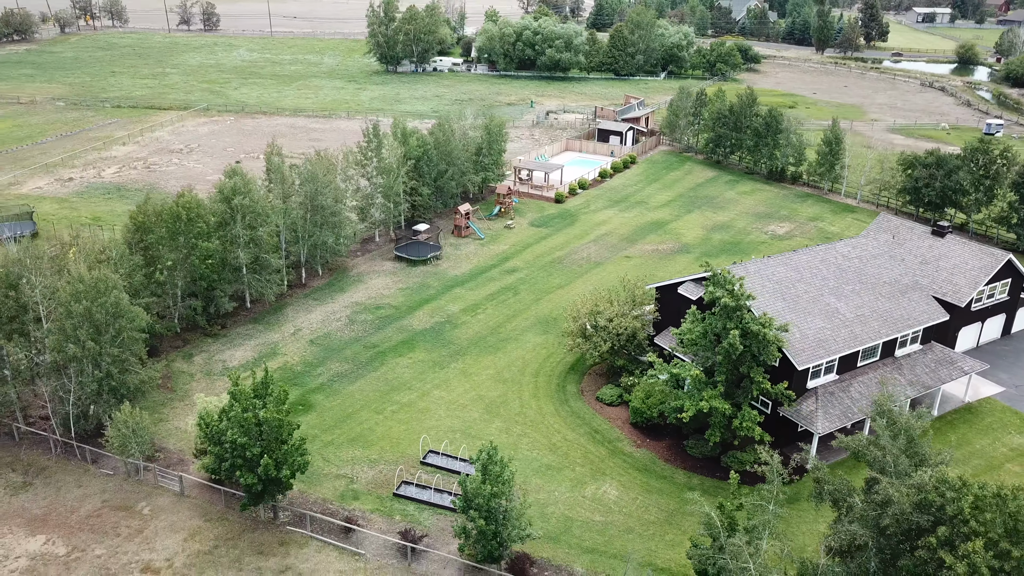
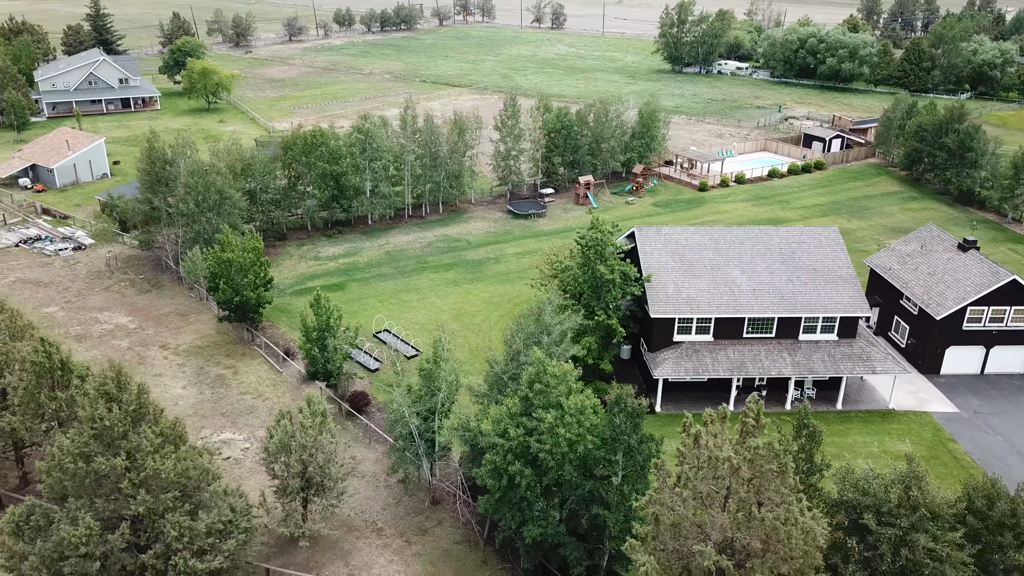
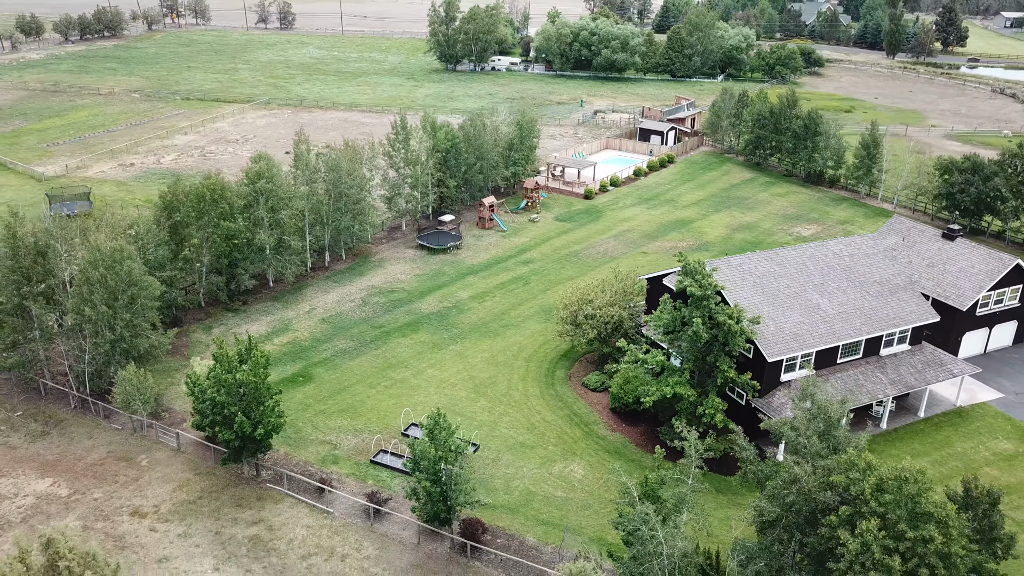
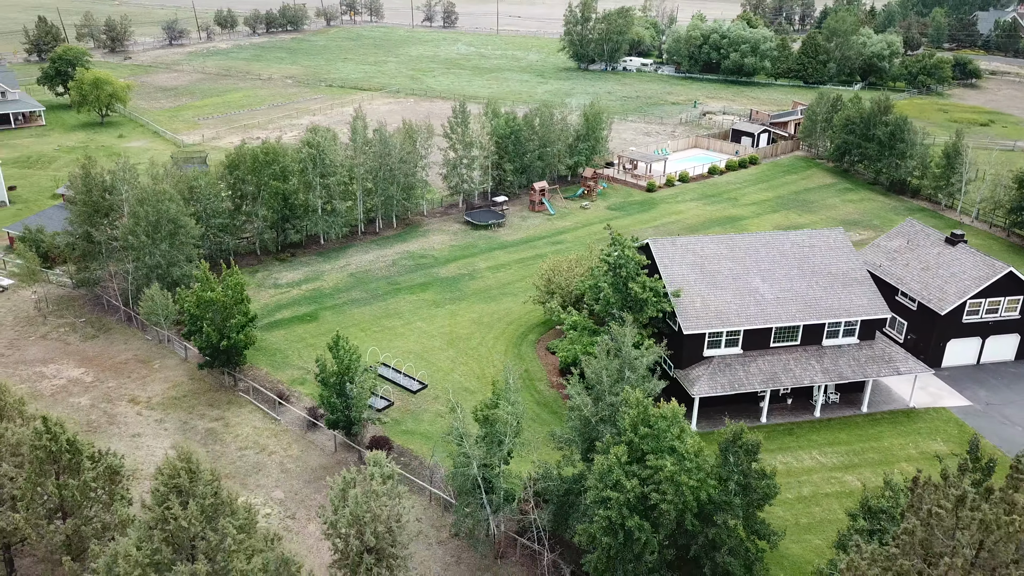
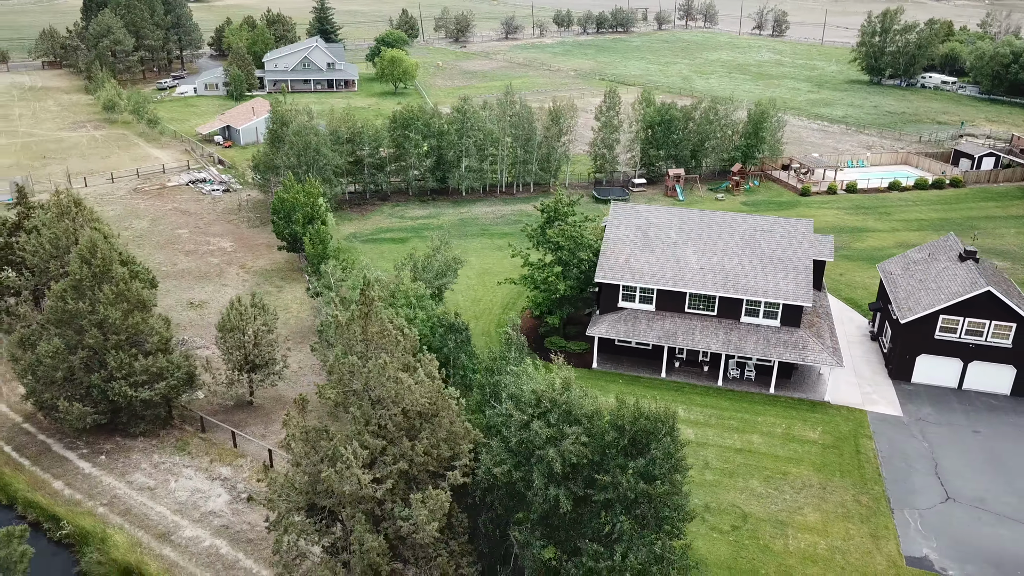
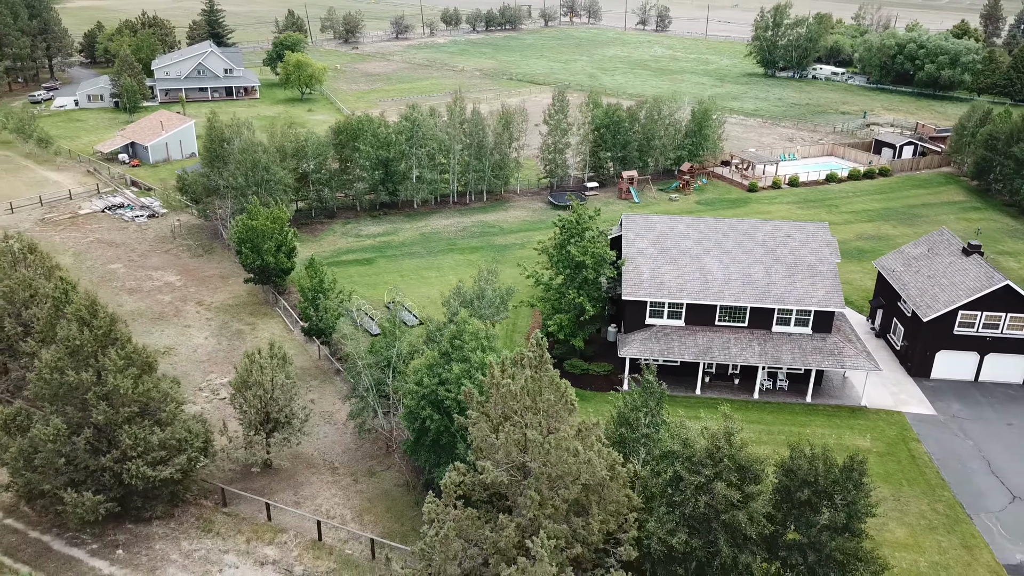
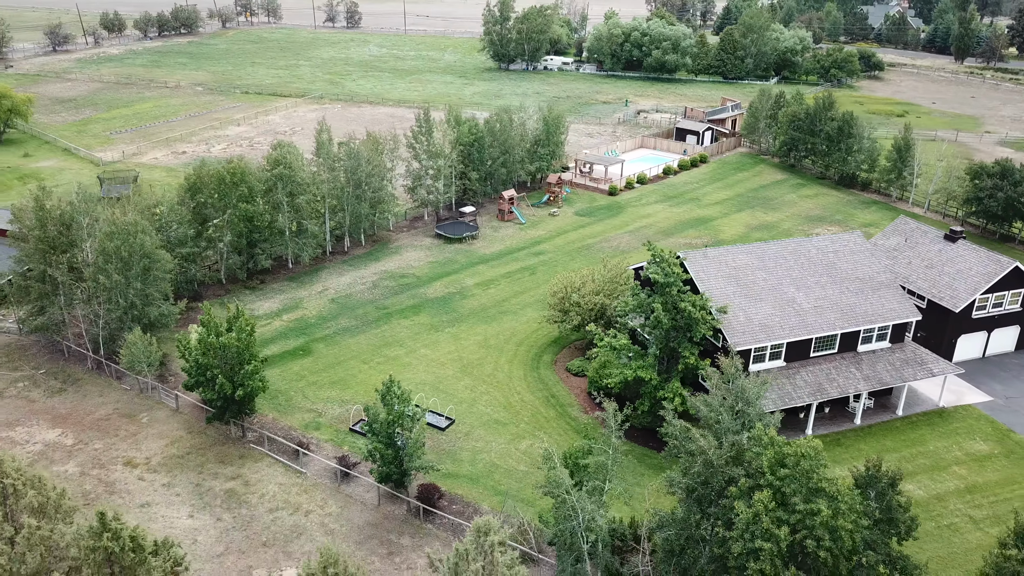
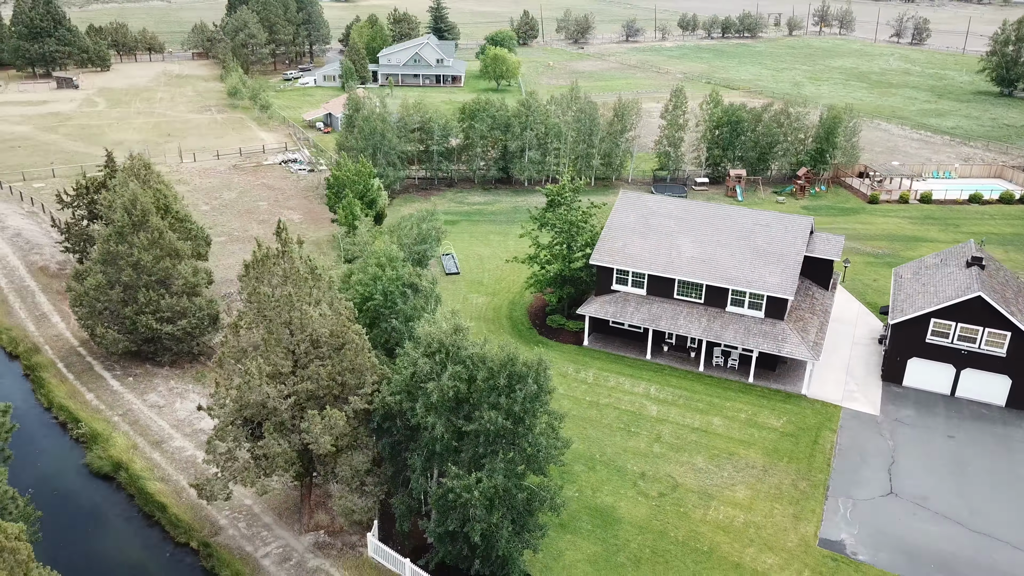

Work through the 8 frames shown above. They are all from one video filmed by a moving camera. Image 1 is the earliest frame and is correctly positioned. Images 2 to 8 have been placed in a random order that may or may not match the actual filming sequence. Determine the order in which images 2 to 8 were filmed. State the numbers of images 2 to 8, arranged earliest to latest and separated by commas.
3, 7, 4, 2, 6, 5, 8
